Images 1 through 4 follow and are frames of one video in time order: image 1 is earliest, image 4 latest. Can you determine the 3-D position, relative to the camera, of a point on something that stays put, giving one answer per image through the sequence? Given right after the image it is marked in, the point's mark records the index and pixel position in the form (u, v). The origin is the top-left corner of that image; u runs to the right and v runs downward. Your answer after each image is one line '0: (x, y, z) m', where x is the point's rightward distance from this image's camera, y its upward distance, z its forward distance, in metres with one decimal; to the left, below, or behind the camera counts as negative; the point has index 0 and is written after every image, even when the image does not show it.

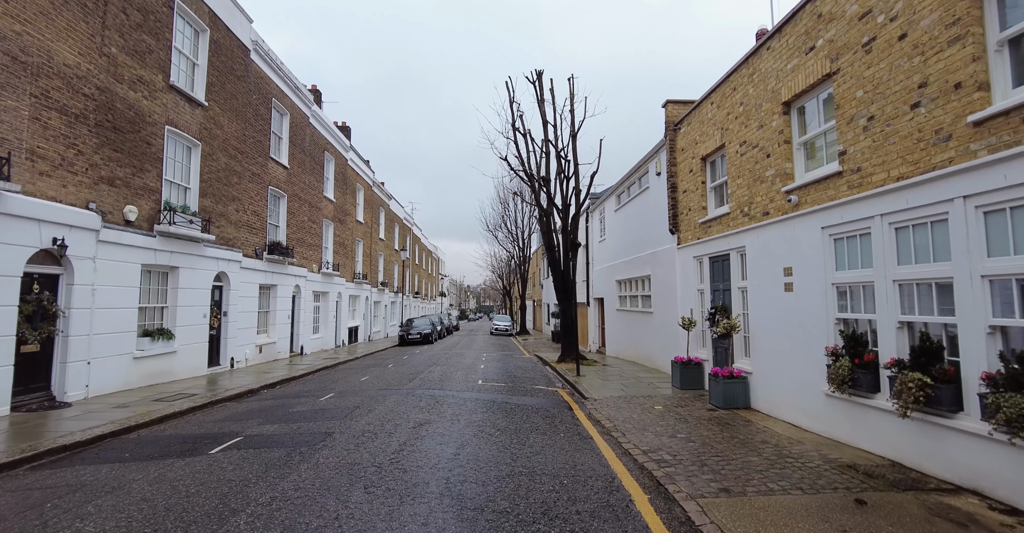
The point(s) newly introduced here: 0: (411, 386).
0: (-2.1, -2.5, +9.3) m
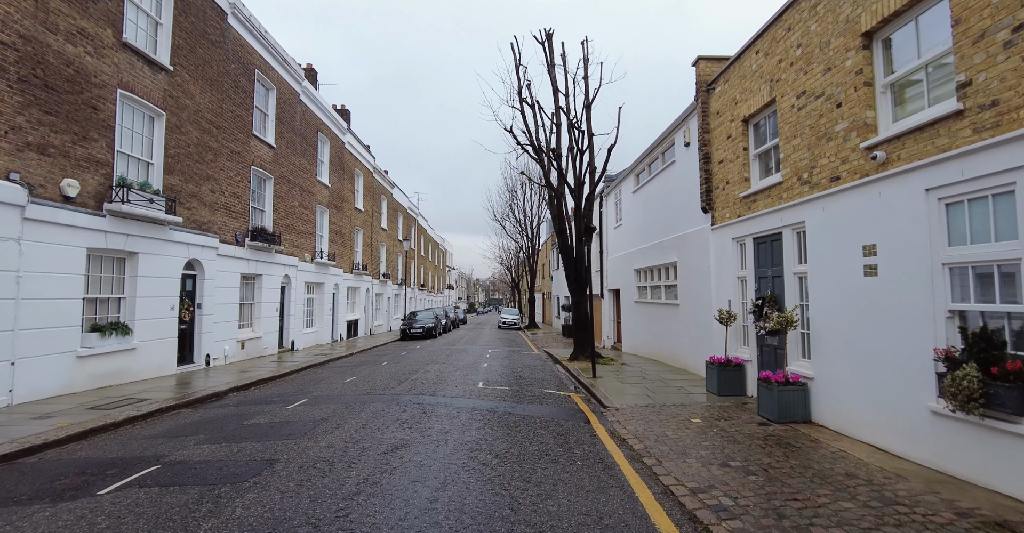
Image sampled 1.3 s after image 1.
0: (-2.0, -2.2, +8.0) m
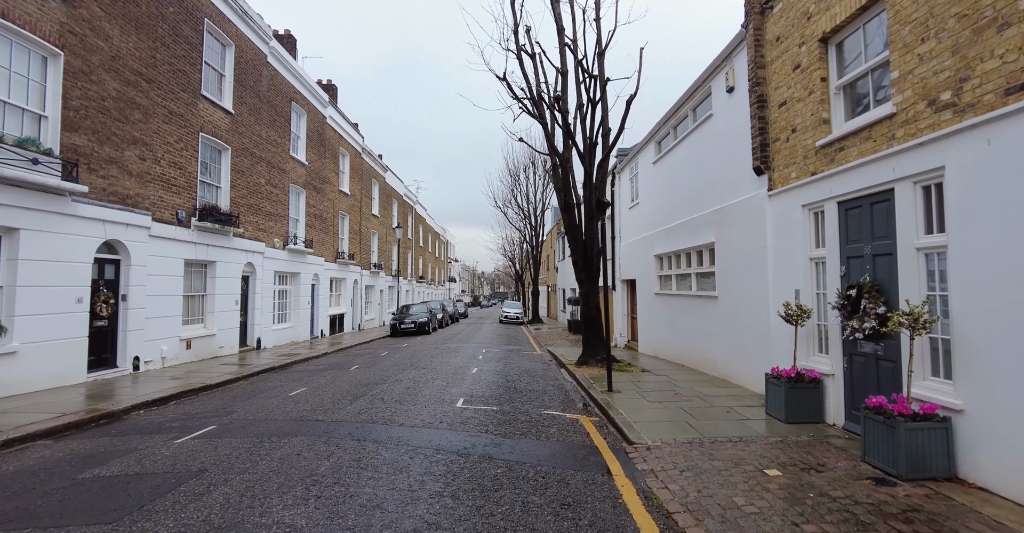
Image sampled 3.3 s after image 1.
0: (-2.2, -1.9, +5.9) m
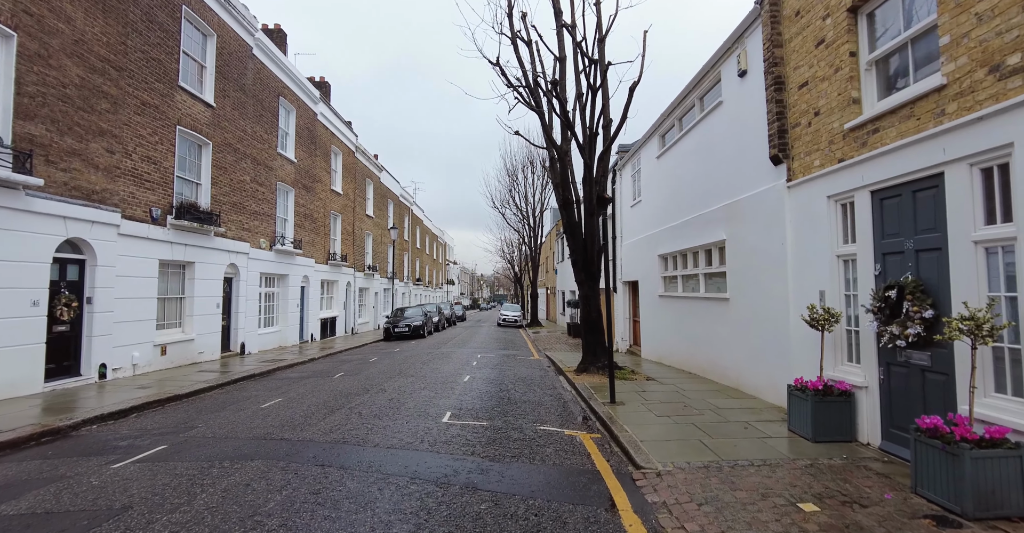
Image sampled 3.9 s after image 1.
0: (-2.3, -1.9, +5.2) m
